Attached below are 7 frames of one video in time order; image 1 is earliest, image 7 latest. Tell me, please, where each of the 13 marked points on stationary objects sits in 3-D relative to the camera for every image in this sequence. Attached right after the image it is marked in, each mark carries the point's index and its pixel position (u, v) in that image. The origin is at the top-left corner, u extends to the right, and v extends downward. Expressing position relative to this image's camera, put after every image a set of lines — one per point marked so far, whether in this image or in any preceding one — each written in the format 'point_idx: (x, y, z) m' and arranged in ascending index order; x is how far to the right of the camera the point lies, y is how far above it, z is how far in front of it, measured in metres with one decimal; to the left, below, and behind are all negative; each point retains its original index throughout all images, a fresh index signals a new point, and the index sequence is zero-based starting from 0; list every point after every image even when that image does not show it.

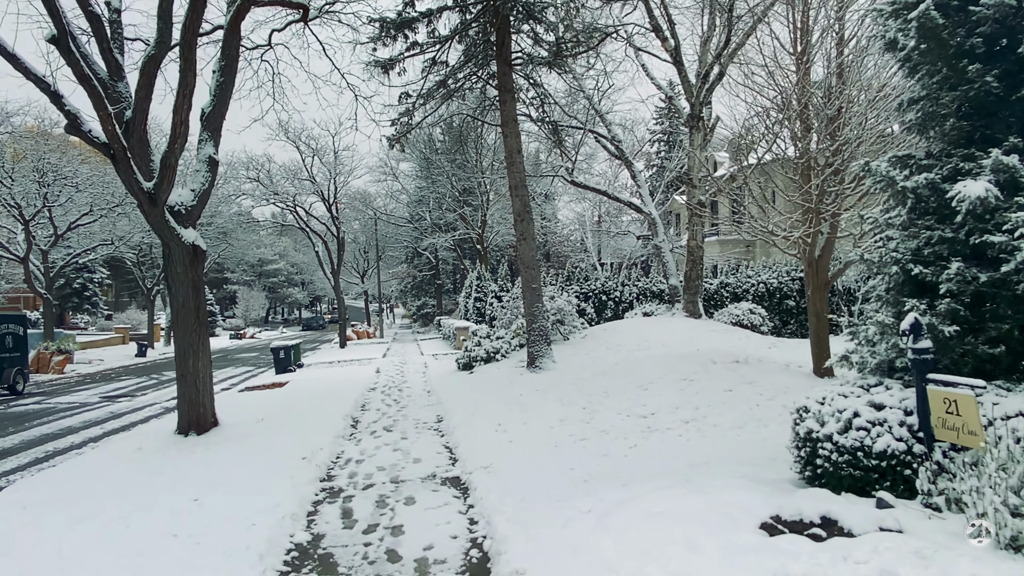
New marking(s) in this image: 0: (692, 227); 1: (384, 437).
0: (+3.3, +1.1, +13.8) m
1: (-1.3, -1.6, +7.7) m
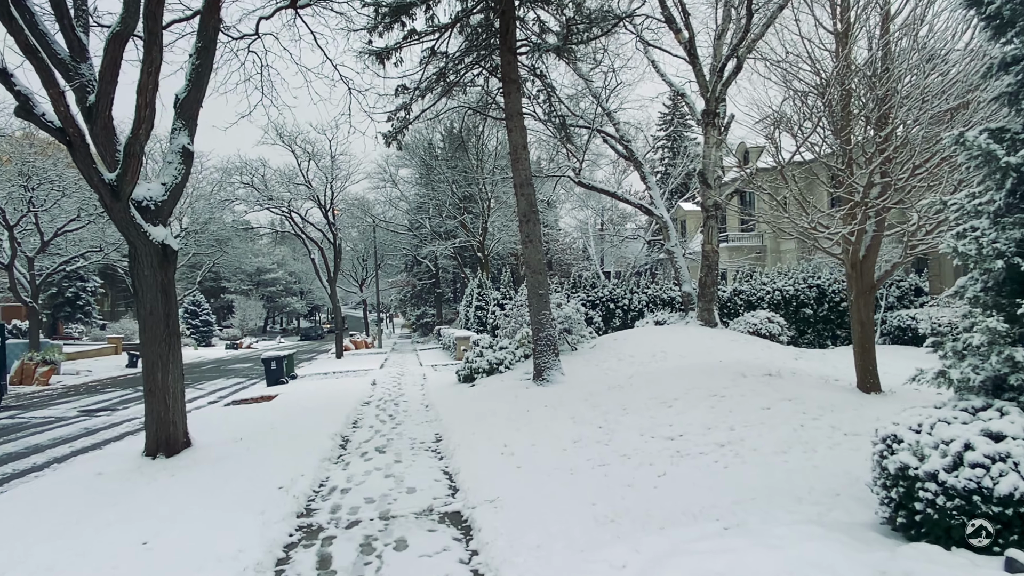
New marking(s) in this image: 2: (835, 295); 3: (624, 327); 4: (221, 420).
0: (+3.4, +1.0, +13.0) m
1: (-1.3, -1.6, +6.8) m
2: (+7.0, -0.1, +16.2) m
3: (+2.4, -0.9, +16.0) m
4: (-3.8, -1.7, +9.8) m
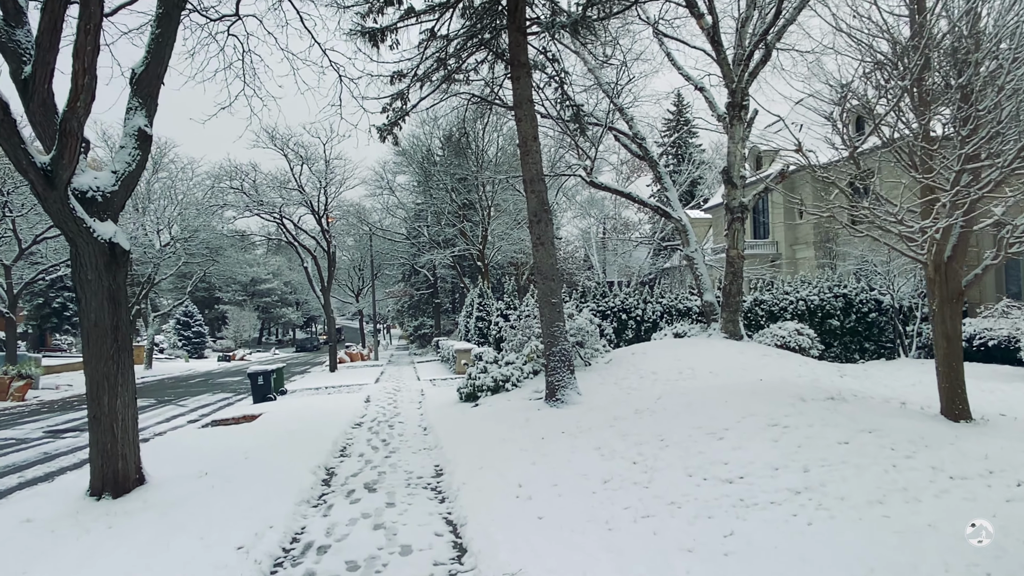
0: (+3.5, +0.9, +11.9) m
1: (-1.1, -1.6, +5.7) m
2: (+7.1, -0.3, +15.0) m
3: (+2.5, -1.0, +14.8) m
4: (-3.7, -1.8, +8.6) m
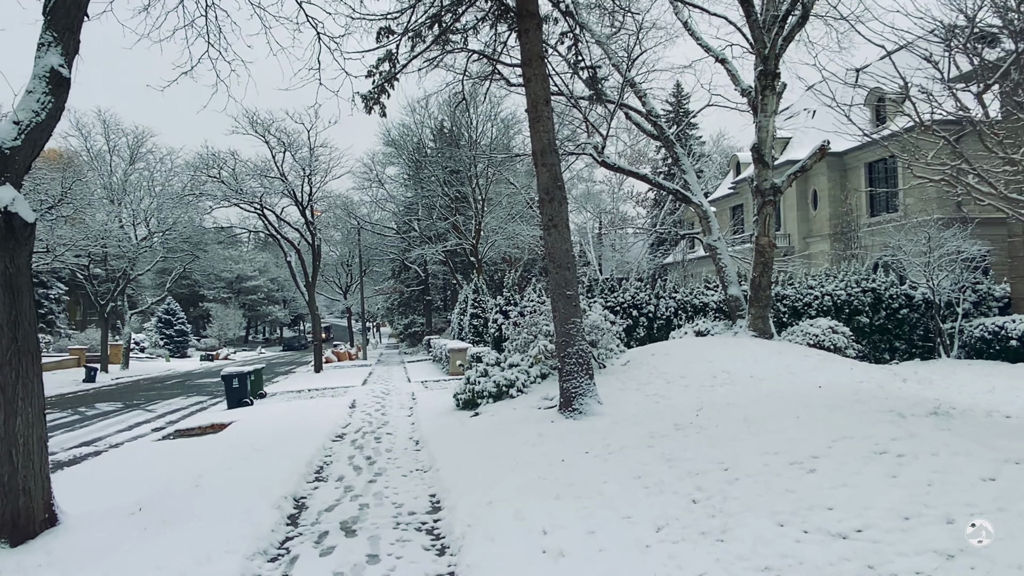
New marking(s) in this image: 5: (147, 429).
0: (+3.5, +1.0, +10.6) m
1: (-1.0, -1.6, +4.3) m
2: (+7.1, -0.2, +13.8) m
3: (+2.5, -0.9, +13.5) m
4: (-3.6, -1.7, +7.2) m
5: (-6.2, -2.4, +12.7) m
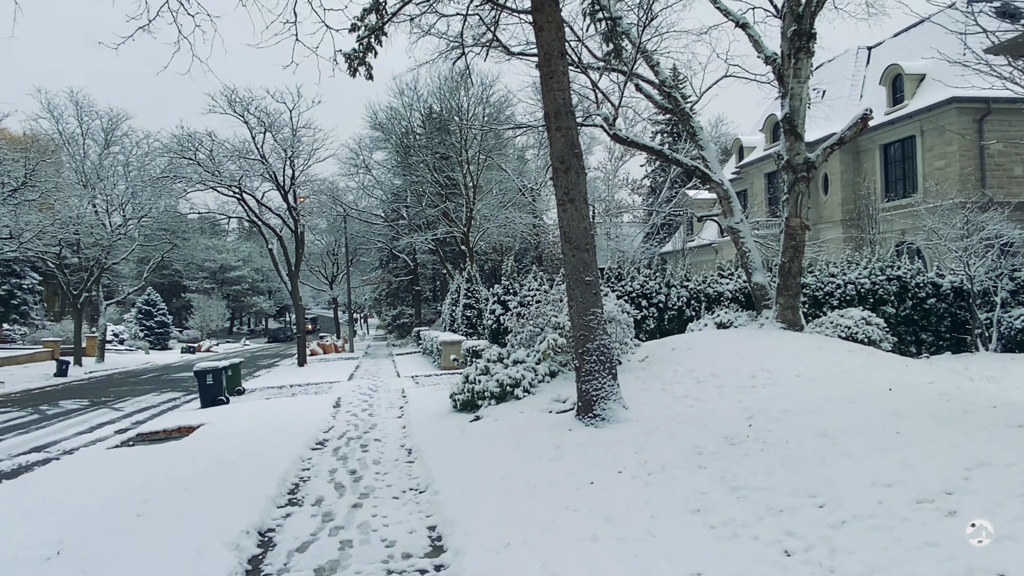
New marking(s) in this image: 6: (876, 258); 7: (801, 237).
0: (+3.6, +1.1, +9.5) m
1: (-0.9, -1.5, +3.2) m
2: (+7.0, 0.0, +12.8) m
3: (+2.5, -0.7, +12.5) m
4: (-3.6, -1.6, +6.1) m
5: (-6.2, -2.2, +11.5) m
6: (+6.8, +0.5, +13.7) m
7: (+3.7, +0.7, +9.5) m
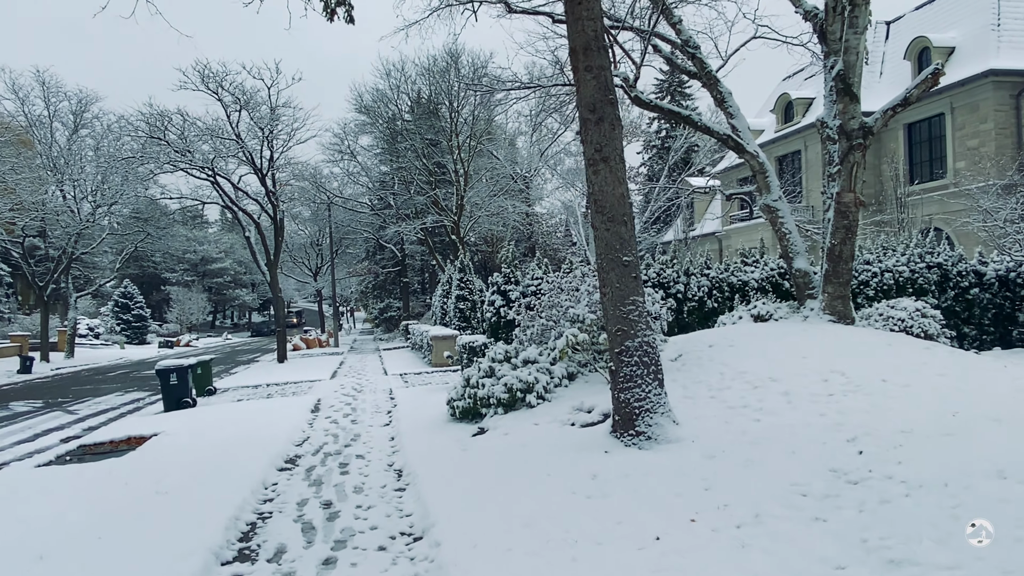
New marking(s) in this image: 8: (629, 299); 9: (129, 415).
0: (+3.7, +1.3, +8.2) m
1: (-0.7, -1.4, +1.8) m
2: (+7.1, +0.2, +11.5) m
3: (+2.5, -0.5, +11.1) m
4: (-3.4, -1.5, +4.6) m
5: (-6.2, -2.0, +10.1) m
6: (+6.8, +0.7, +12.4) m
7: (+3.8, +0.8, +8.2) m
8: (+0.8, -0.1, +5.1) m
9: (-6.1, -2.0, +11.9) m
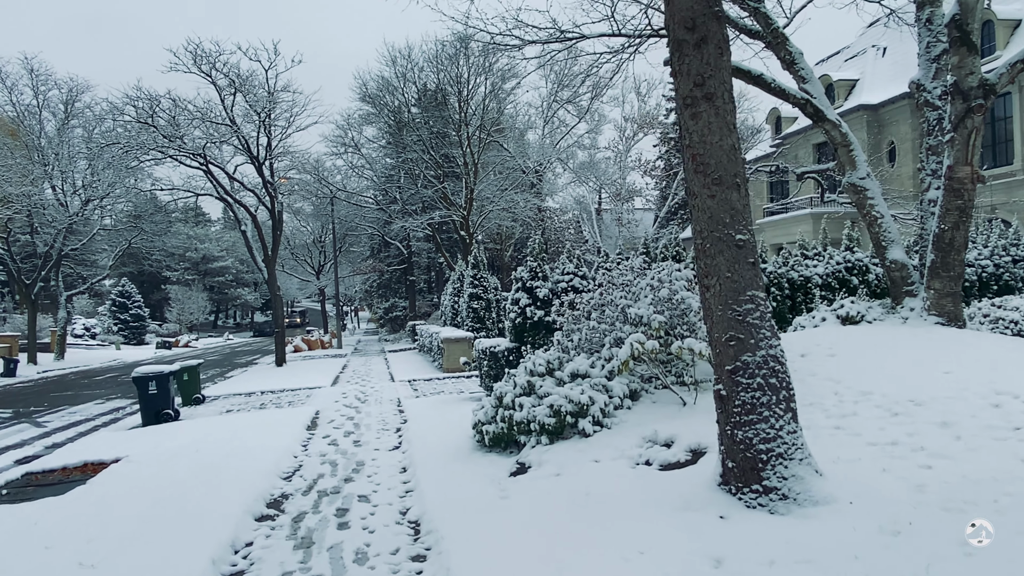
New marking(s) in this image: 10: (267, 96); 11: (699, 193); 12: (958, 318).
0: (+4.0, +1.3, +6.6) m
1: (-0.4, -1.3, +0.3) m
2: (+7.4, +0.2, +10.0) m
3: (+2.9, -0.5, +9.6) m
4: (-3.1, -1.4, +3.2) m
5: (-5.9, -2.0, +8.6) m
6: (+7.1, +0.8, +10.9) m
7: (+4.1, +0.9, +6.7) m
8: (+1.1, 0.0, +3.6) m
9: (-5.8, -2.0, +10.4) m
10: (-6.1, +4.7, +18.6) m
11: (+0.9, +0.5, +3.8) m
12: (+4.1, -0.3, +6.8) m
